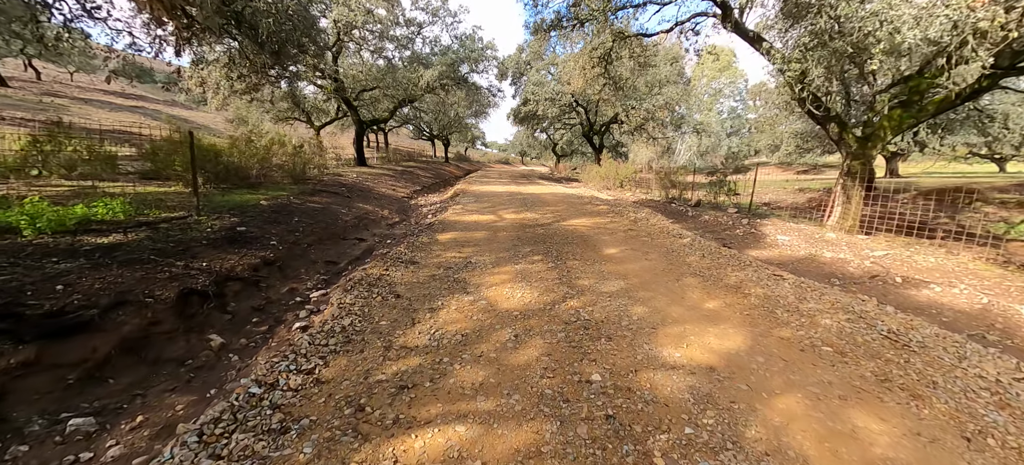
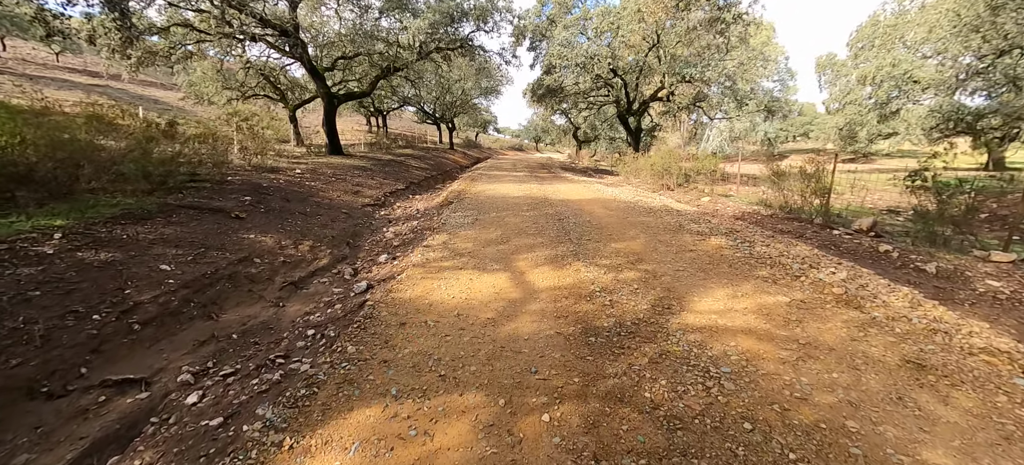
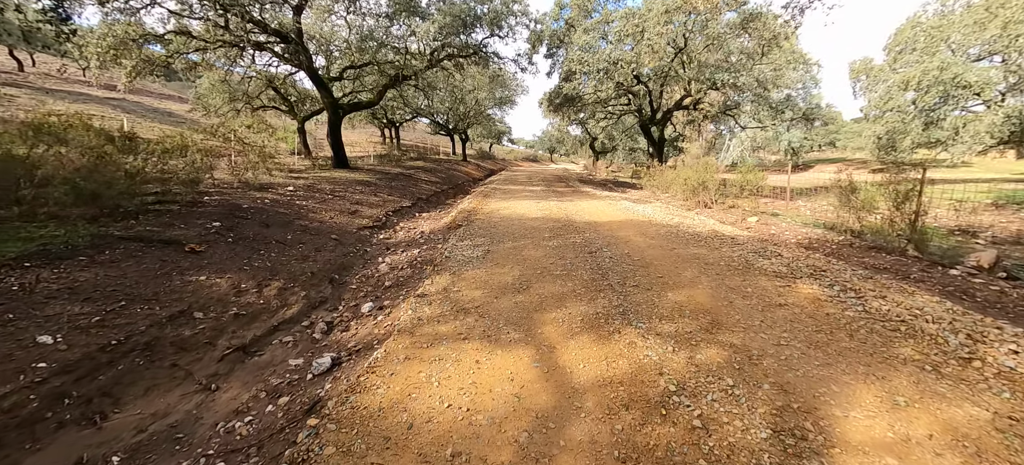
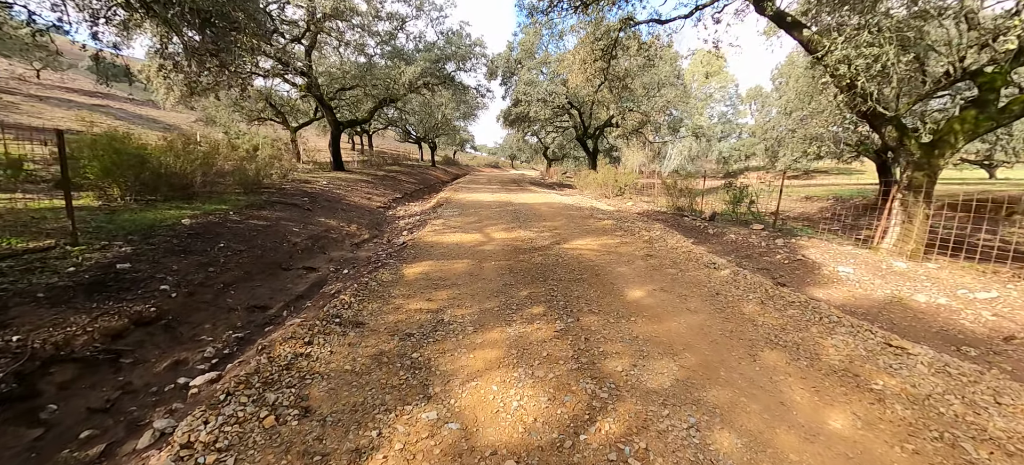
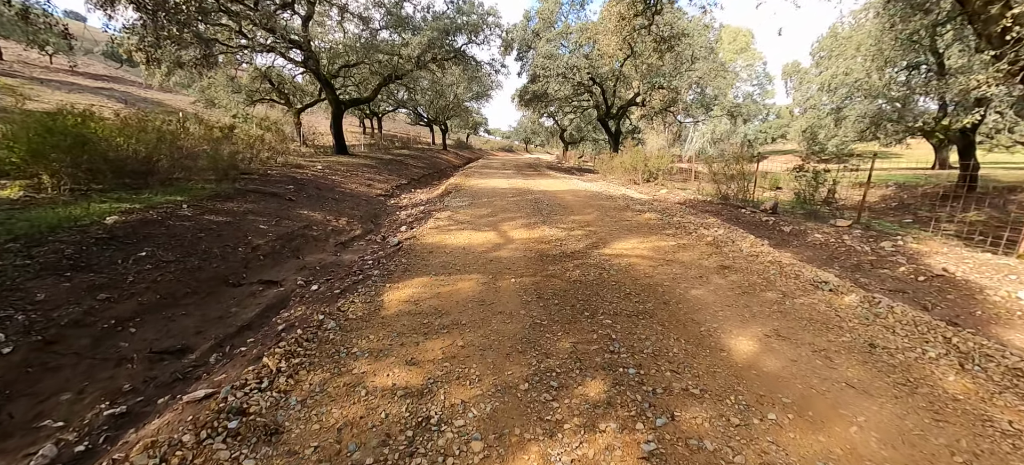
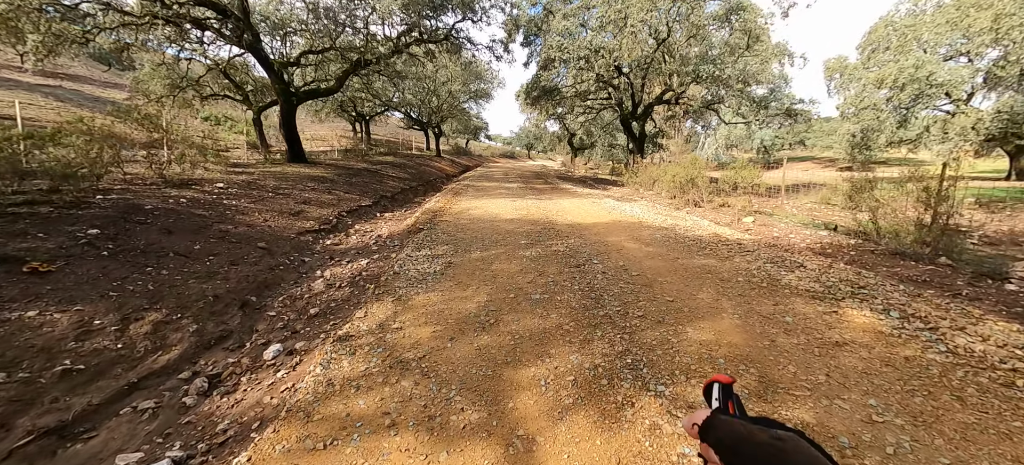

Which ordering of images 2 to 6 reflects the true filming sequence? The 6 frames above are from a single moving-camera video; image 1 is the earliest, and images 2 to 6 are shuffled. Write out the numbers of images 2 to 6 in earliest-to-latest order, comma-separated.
4, 5, 2, 3, 6
